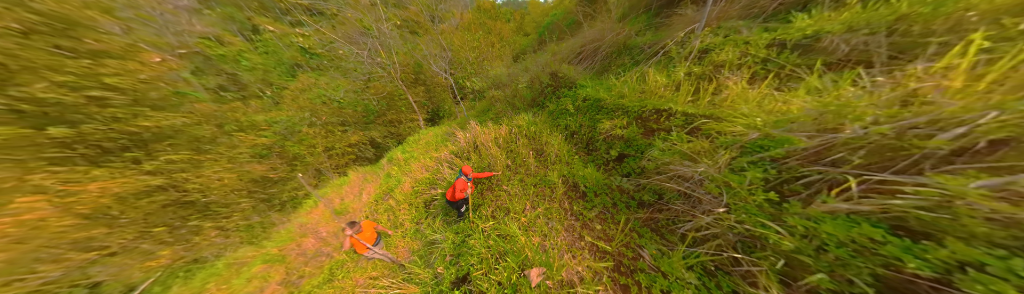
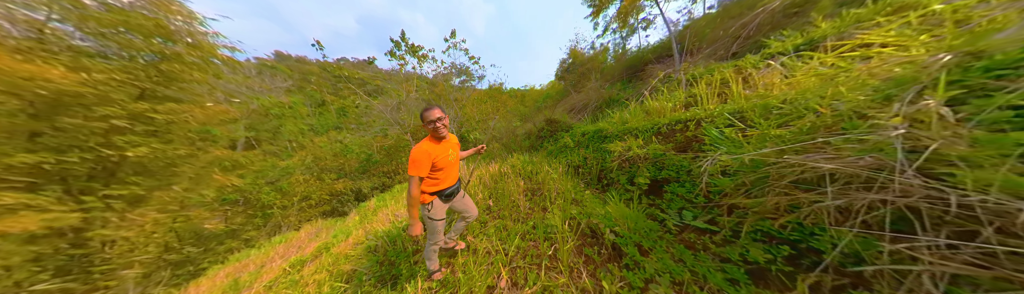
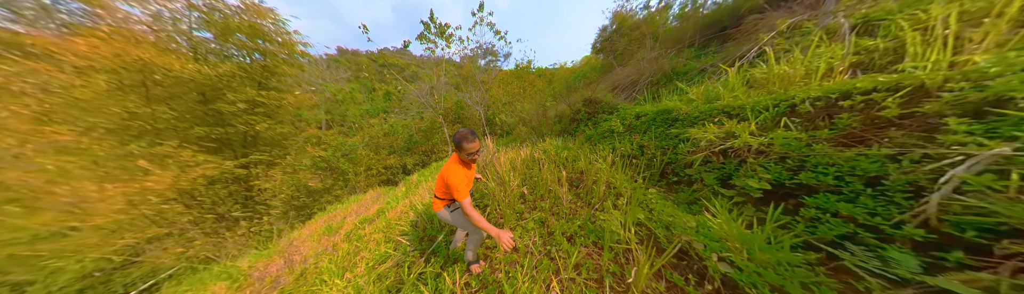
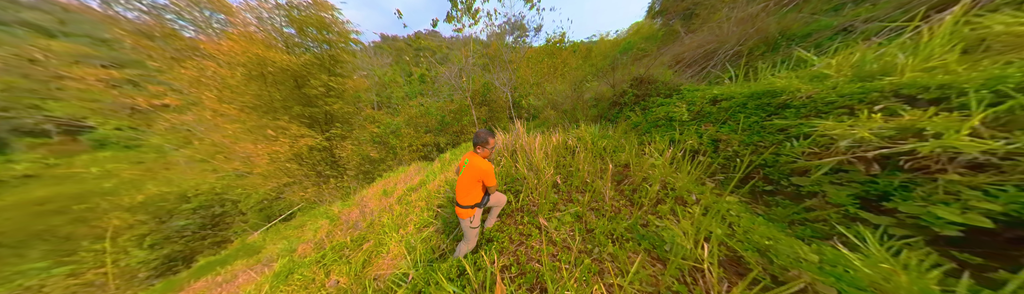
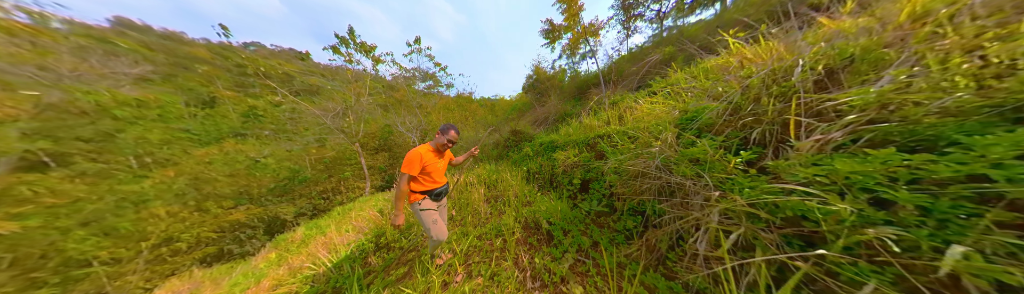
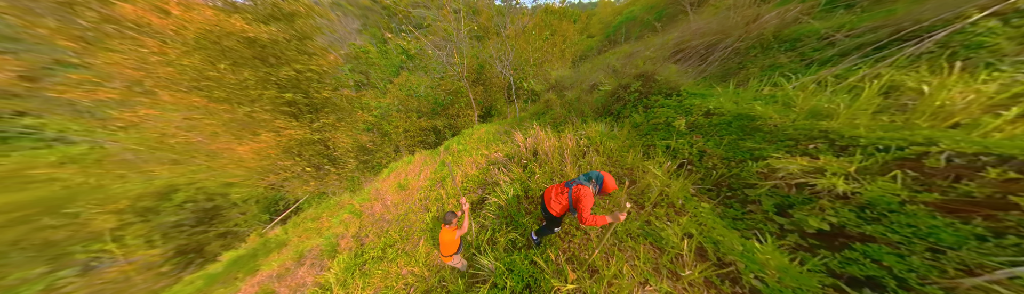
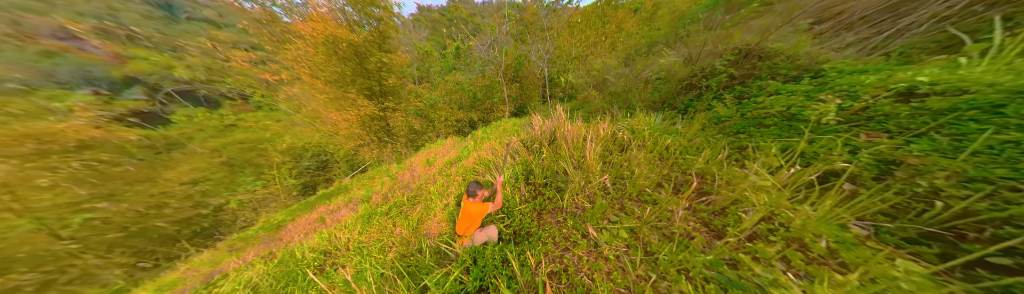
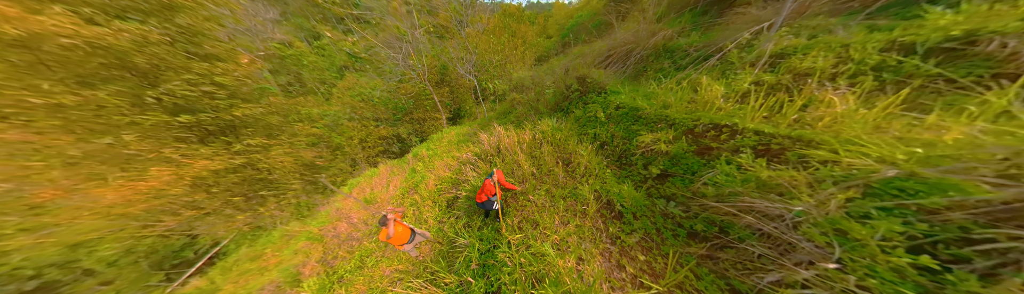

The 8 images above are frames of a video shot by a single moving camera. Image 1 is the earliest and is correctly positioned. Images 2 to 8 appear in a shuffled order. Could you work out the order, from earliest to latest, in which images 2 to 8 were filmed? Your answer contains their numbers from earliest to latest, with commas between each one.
8, 6, 7, 4, 3, 2, 5
